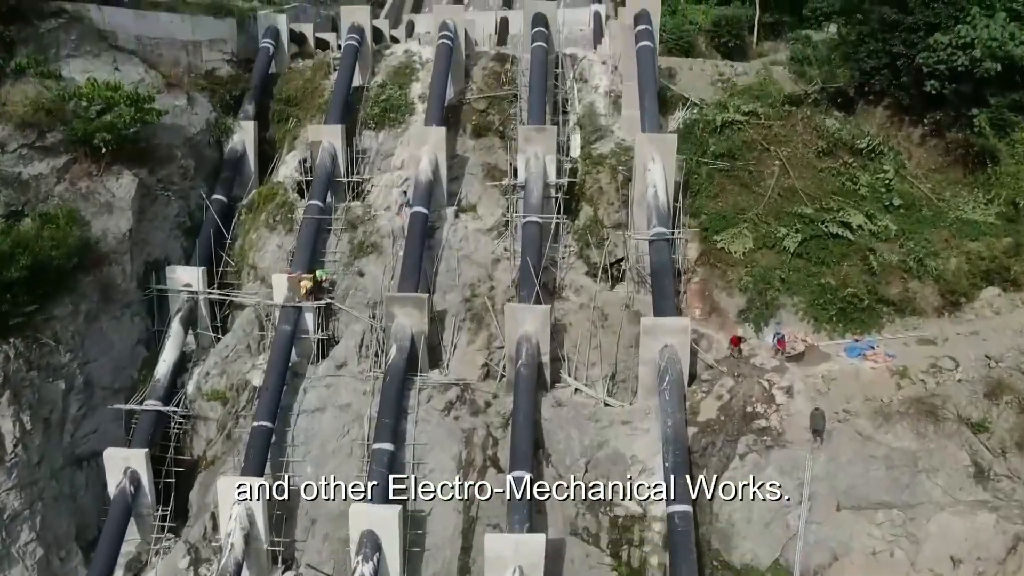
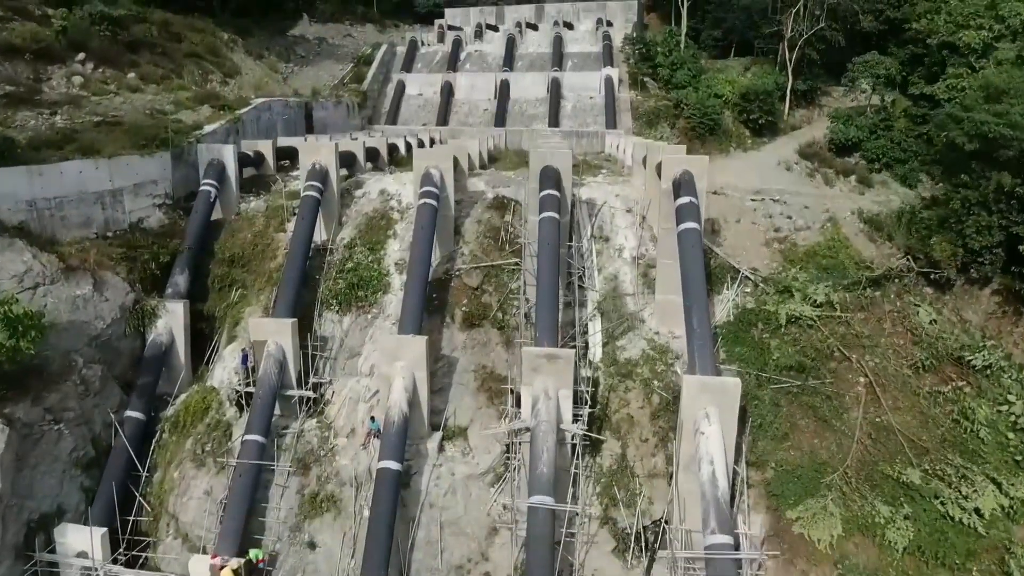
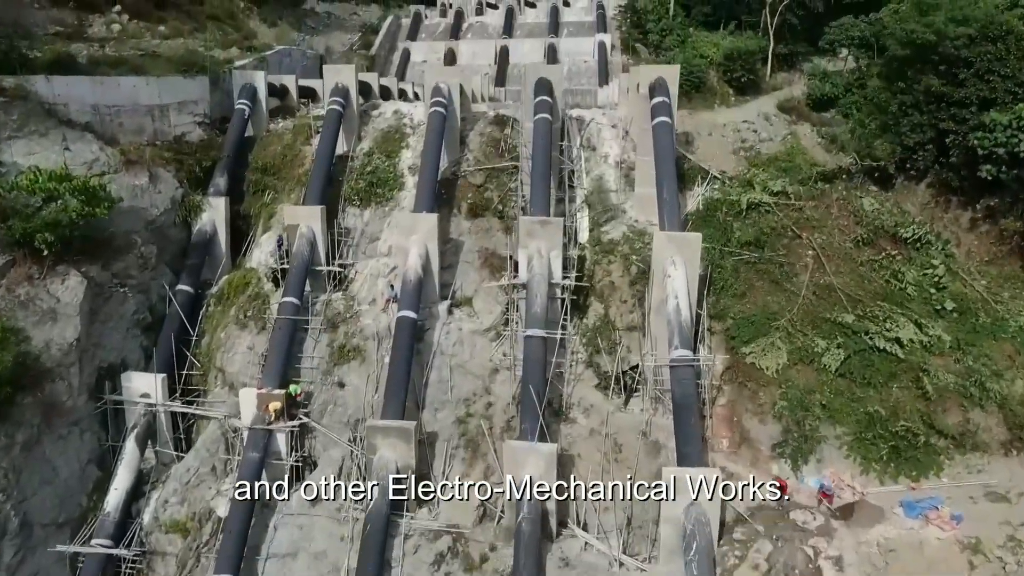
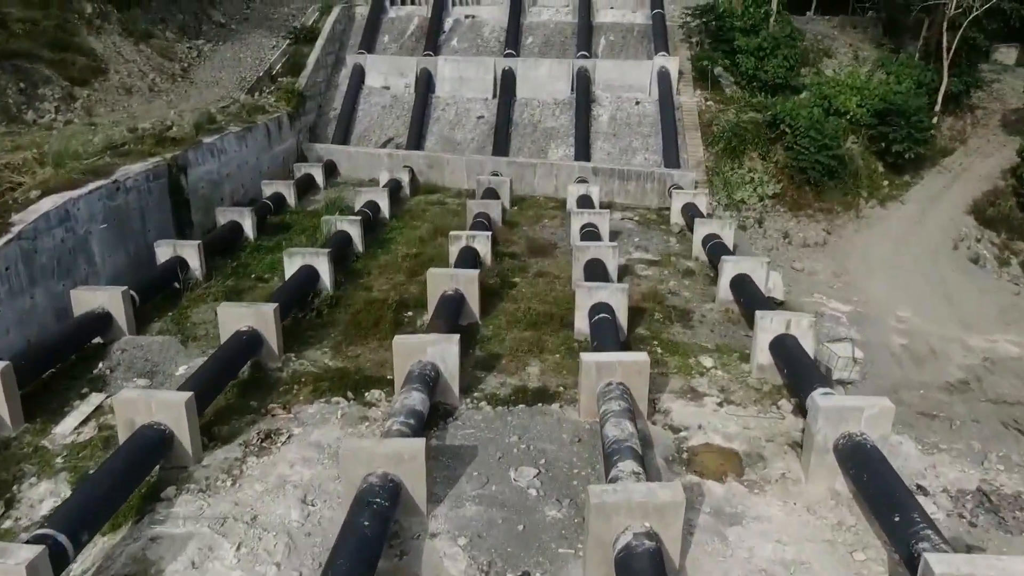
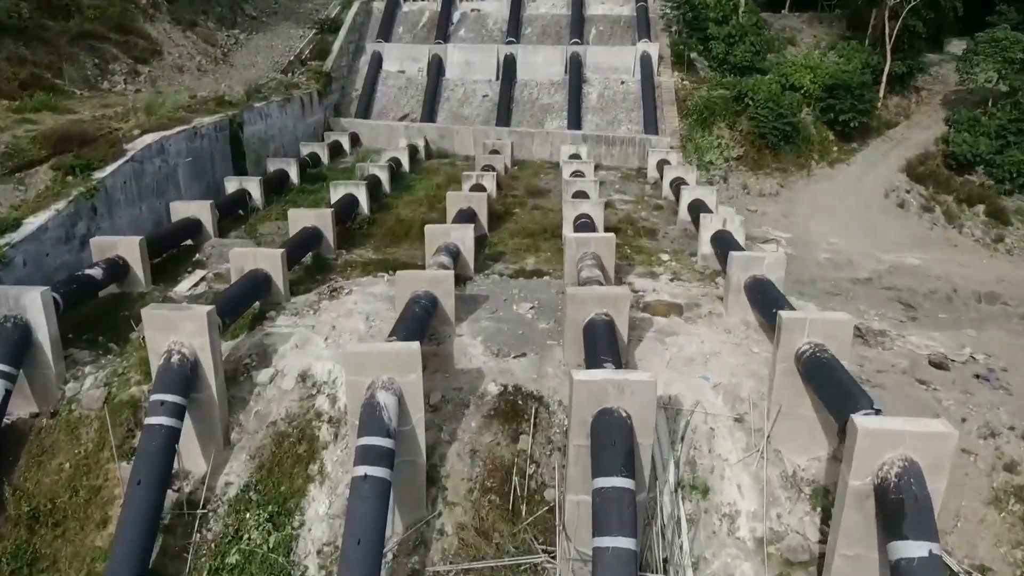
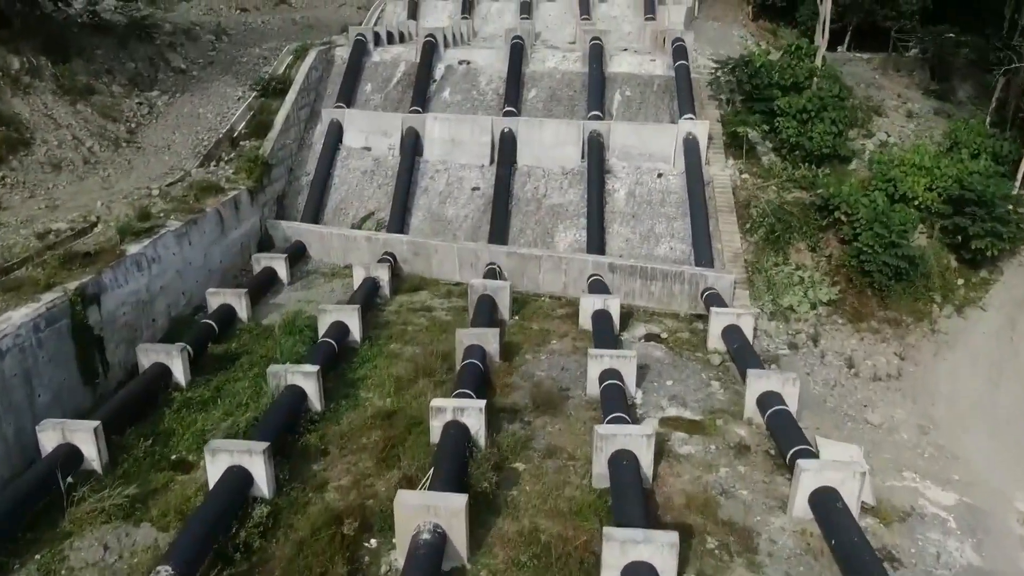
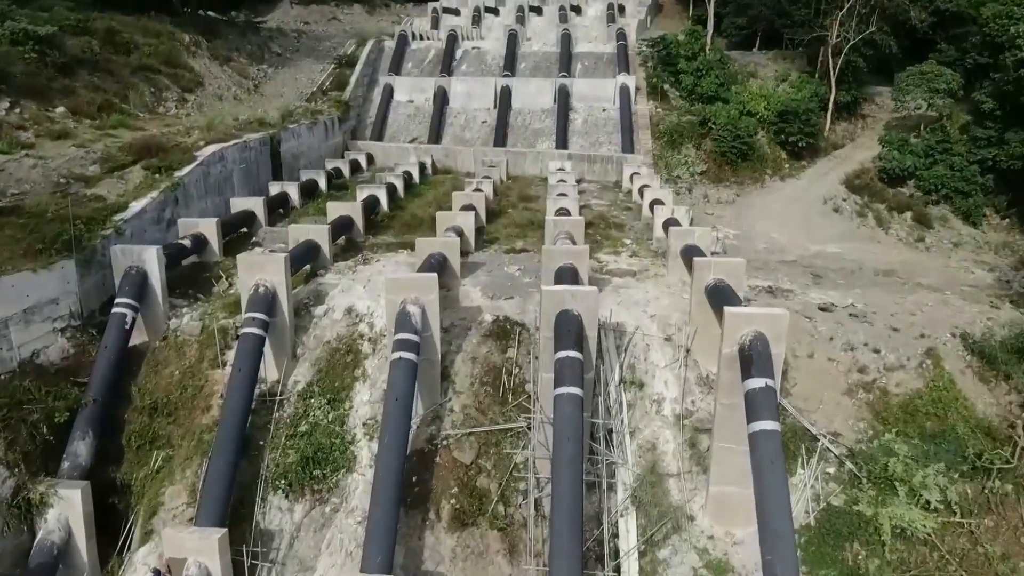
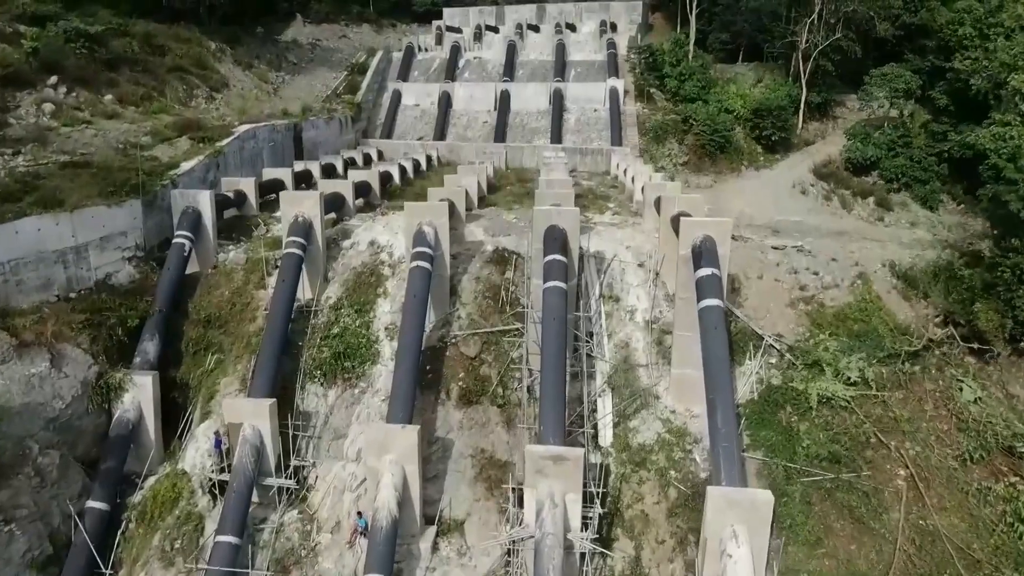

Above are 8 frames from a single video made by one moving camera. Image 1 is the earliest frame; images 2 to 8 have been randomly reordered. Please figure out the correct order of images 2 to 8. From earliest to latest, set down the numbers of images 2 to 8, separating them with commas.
3, 2, 8, 7, 5, 4, 6
